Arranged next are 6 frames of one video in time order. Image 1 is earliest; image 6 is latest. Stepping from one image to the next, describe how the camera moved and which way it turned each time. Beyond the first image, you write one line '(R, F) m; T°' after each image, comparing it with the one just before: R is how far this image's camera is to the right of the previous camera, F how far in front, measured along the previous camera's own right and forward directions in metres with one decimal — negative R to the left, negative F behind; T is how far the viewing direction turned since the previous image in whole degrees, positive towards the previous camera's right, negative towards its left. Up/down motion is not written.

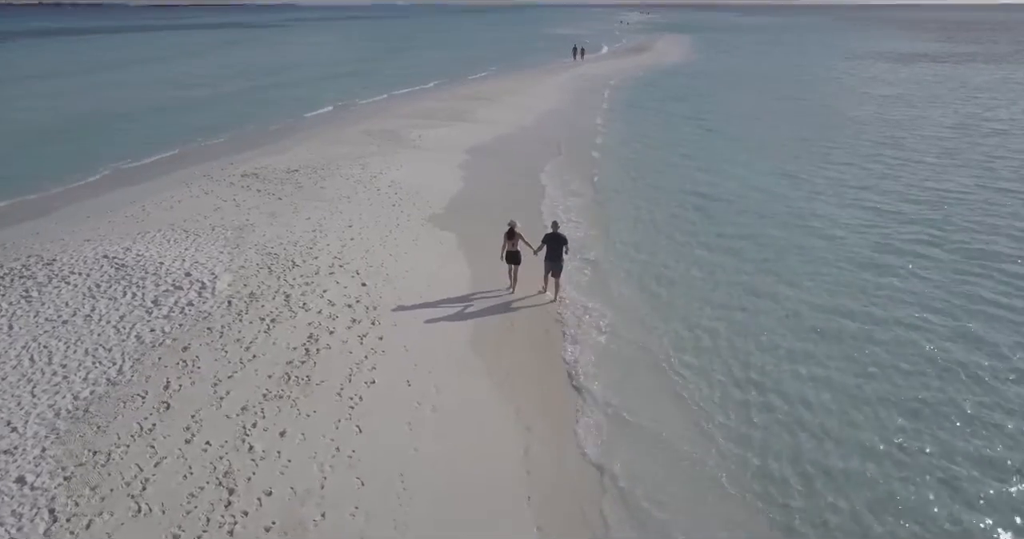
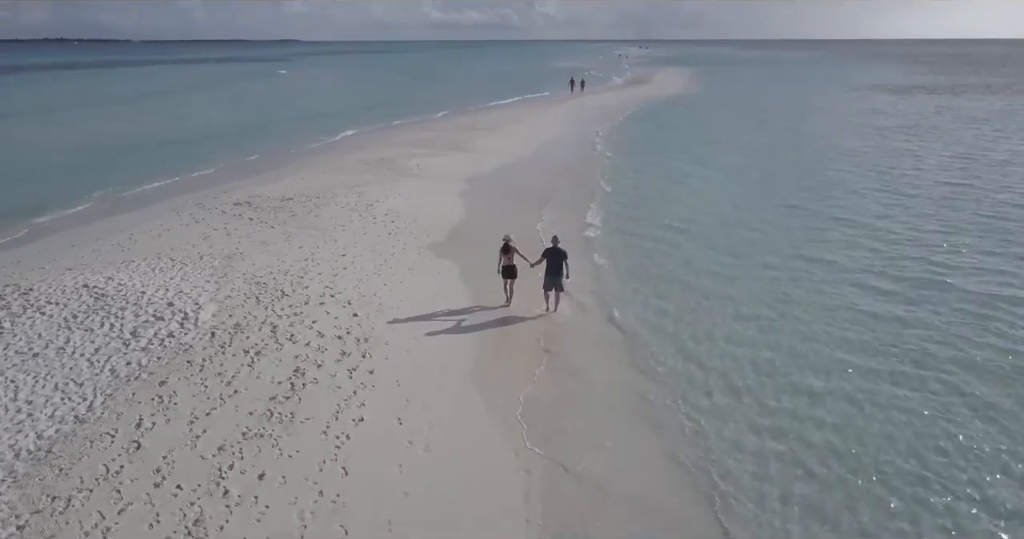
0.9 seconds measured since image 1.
(0.0, +0.5) m; 0°
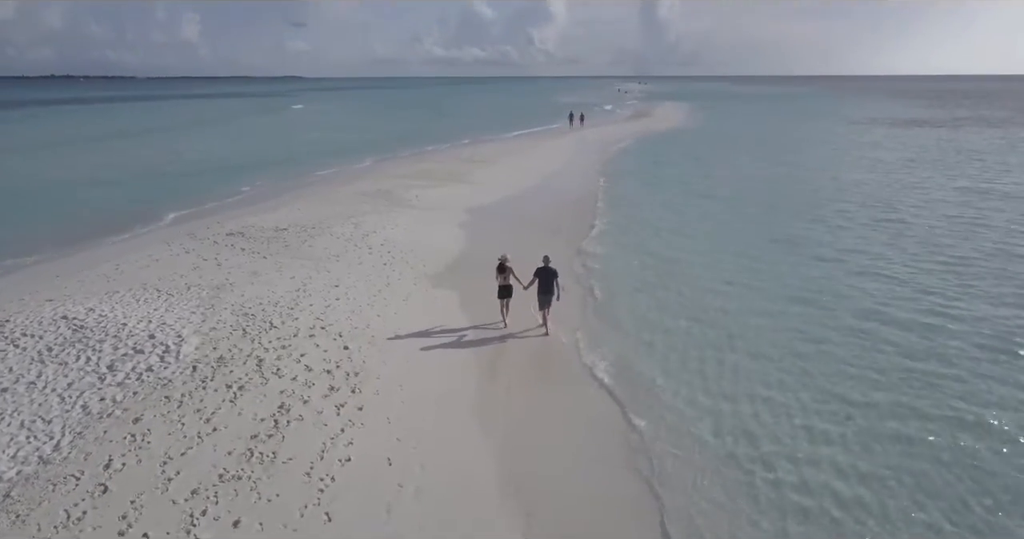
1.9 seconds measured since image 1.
(0.0, +0.4) m; 0°
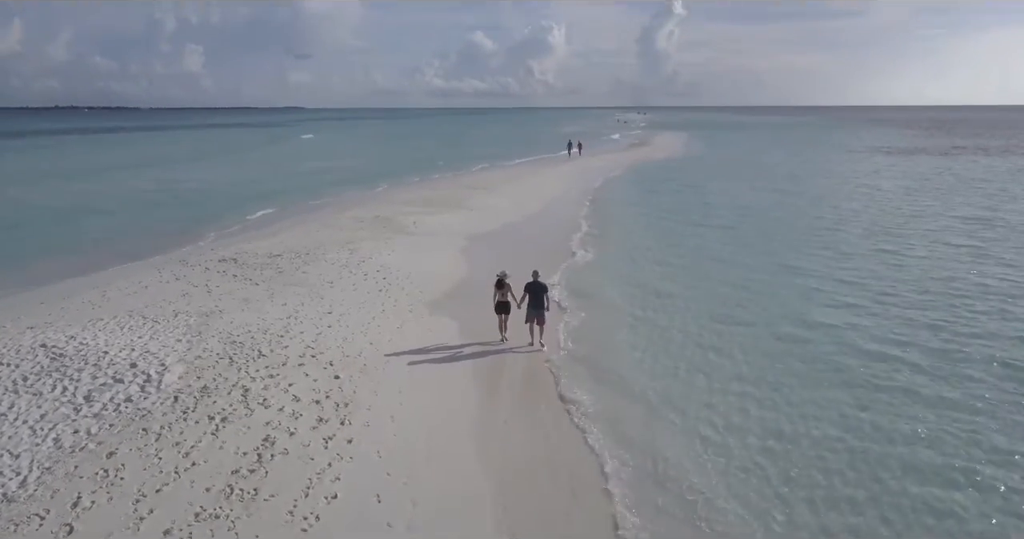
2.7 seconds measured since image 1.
(0.0, +0.4) m; 0°
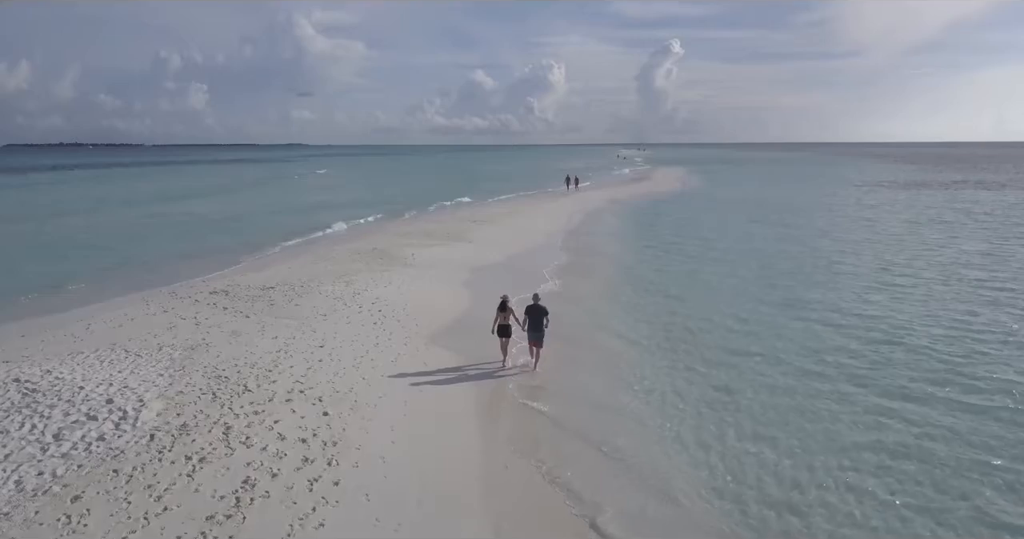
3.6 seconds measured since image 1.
(0.0, +0.5) m; 0°
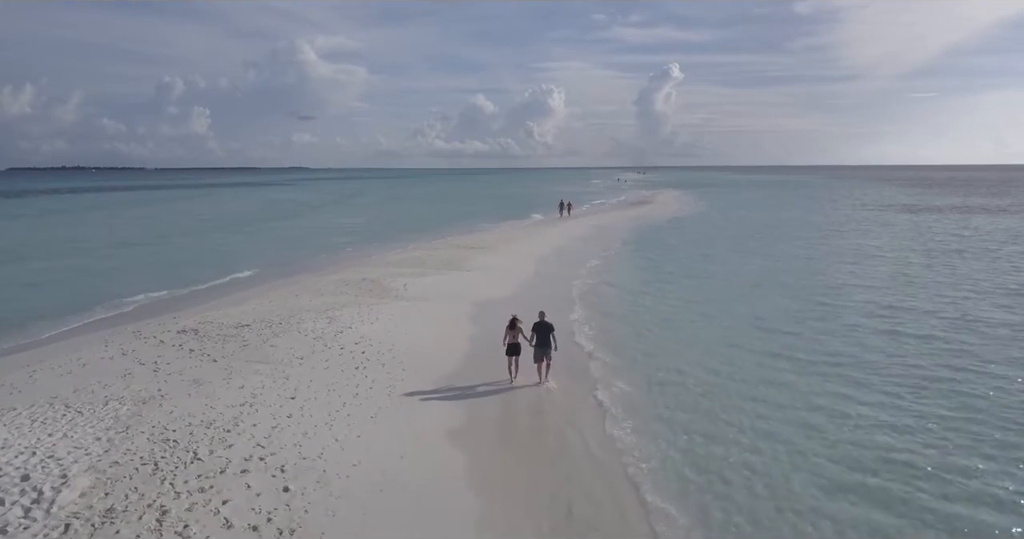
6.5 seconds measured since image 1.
(+0.1, +1.5) m; 0°
